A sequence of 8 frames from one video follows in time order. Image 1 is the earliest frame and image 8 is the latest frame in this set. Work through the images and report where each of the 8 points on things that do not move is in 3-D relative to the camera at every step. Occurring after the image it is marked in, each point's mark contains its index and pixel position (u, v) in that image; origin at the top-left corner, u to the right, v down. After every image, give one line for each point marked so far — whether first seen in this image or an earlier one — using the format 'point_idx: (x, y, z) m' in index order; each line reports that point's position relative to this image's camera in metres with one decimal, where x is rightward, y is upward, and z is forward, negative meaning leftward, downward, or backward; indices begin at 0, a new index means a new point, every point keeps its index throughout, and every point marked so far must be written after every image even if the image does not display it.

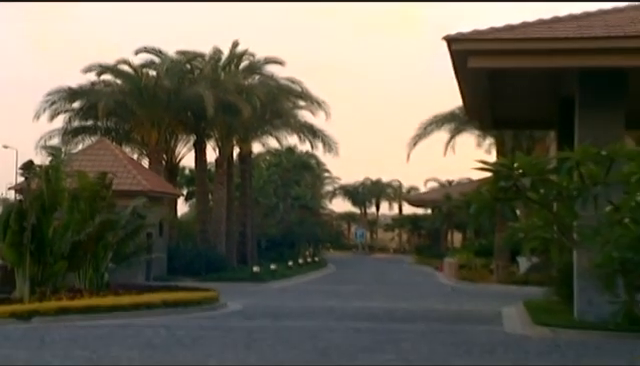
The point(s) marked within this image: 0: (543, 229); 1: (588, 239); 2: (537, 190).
0: (+2.8, -0.6, +9.5) m
1: (+3.3, -0.7, +9.0) m
2: (+2.8, -0.1, +9.1) m
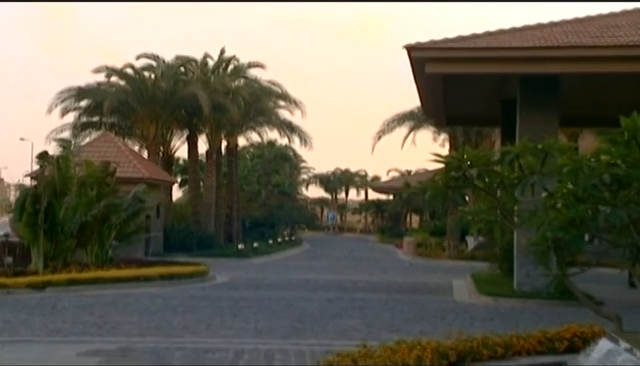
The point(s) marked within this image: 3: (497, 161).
0: (+2.5, -0.5, +10.7) m
1: (+3.0, -0.6, +10.1) m
2: (+2.4, +0.1, +10.3) m
3: (+2.6, +0.3, +10.1) m
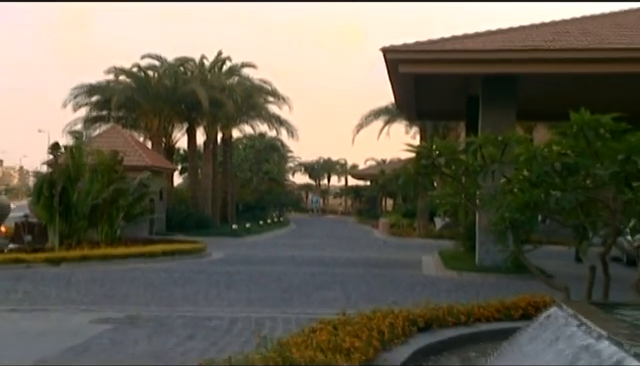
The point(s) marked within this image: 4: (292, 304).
0: (+2.2, -0.3, +11.9) m
1: (+2.7, -0.4, +11.4) m
2: (+2.2, +0.3, +11.5) m
3: (+2.3, +0.5, +11.3) m
4: (-0.5, -2.0, +12.1) m
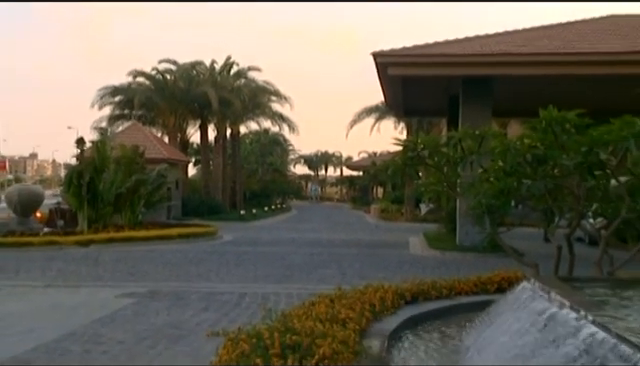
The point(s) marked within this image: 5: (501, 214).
0: (+2.2, -0.1, +13.3) m
1: (+2.7, -0.2, +12.7) m
2: (+2.2, +0.5, +12.9) m
3: (+2.3, +0.7, +12.7) m
4: (-0.6, -1.9, +13.5) m
5: (+3.3, -0.6, +12.3) m
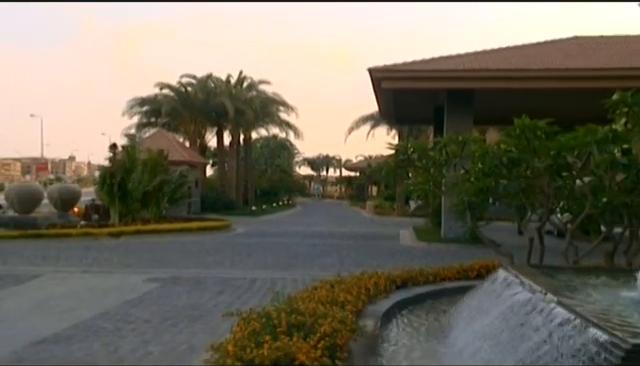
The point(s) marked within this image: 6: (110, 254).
0: (+2.2, -0.1, +14.9) m
1: (+2.7, -0.2, +14.4) m
2: (+2.2, +0.5, +14.6) m
3: (+2.3, +0.7, +14.4) m
4: (-0.5, -1.8, +15.2) m
5: (+3.3, -0.5, +14.0) m
6: (-5.0, -1.7, +16.4) m
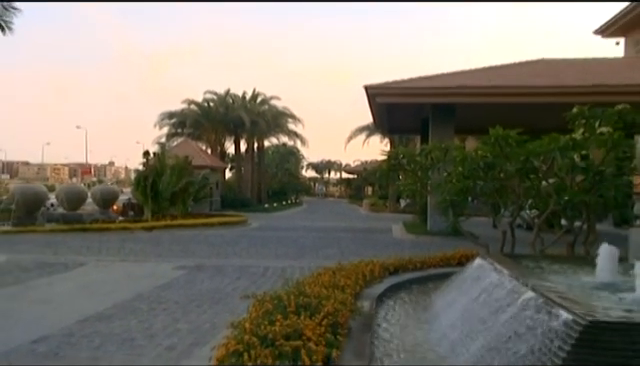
0: (+2.3, -0.1, +17.2) m
1: (+2.8, -0.2, +16.7) m
2: (+2.3, +0.4, +16.8) m
3: (+2.4, +0.7, +16.6) m
4: (-0.4, -1.9, +17.5) m
5: (+3.4, -0.6, +16.2) m
6: (-4.9, -1.7, +18.8) m
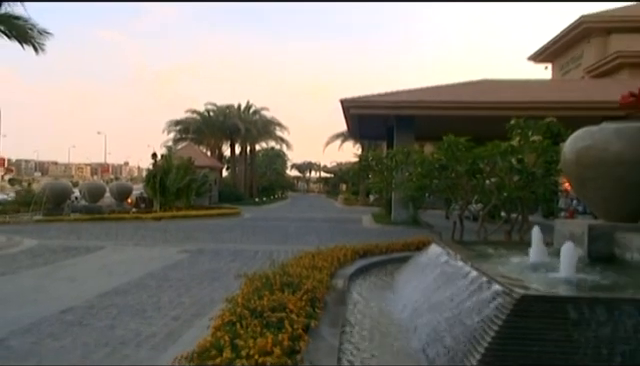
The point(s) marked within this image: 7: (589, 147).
0: (+1.8, 0.0, +20.3) m
1: (+2.3, -0.1, +19.8) m
2: (+1.8, +0.5, +19.9) m
3: (+1.9, +0.7, +19.8) m
4: (-0.9, -1.8, +20.6) m
5: (+2.9, -0.5, +19.4) m
6: (-5.5, -1.6, +21.8) m
7: (+5.7, +0.8, +14.3) m
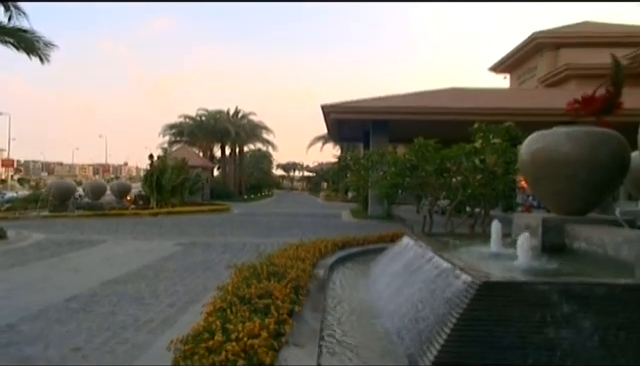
0: (+1.2, 0.0, +22.3) m
1: (+1.8, -0.1, +21.8) m
2: (+1.2, +0.5, +21.9) m
3: (+1.4, +0.8, +21.7) m
4: (-1.5, -1.8, +22.5) m
5: (+2.3, -0.5, +21.4) m
6: (-6.0, -1.6, +23.6) m
7: (+5.3, +0.8, +16.3) m
